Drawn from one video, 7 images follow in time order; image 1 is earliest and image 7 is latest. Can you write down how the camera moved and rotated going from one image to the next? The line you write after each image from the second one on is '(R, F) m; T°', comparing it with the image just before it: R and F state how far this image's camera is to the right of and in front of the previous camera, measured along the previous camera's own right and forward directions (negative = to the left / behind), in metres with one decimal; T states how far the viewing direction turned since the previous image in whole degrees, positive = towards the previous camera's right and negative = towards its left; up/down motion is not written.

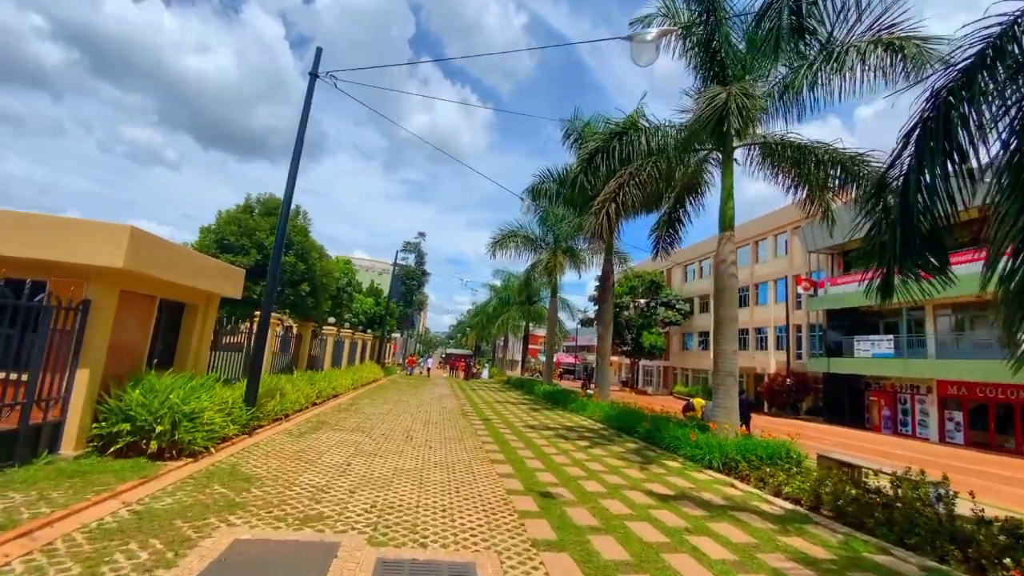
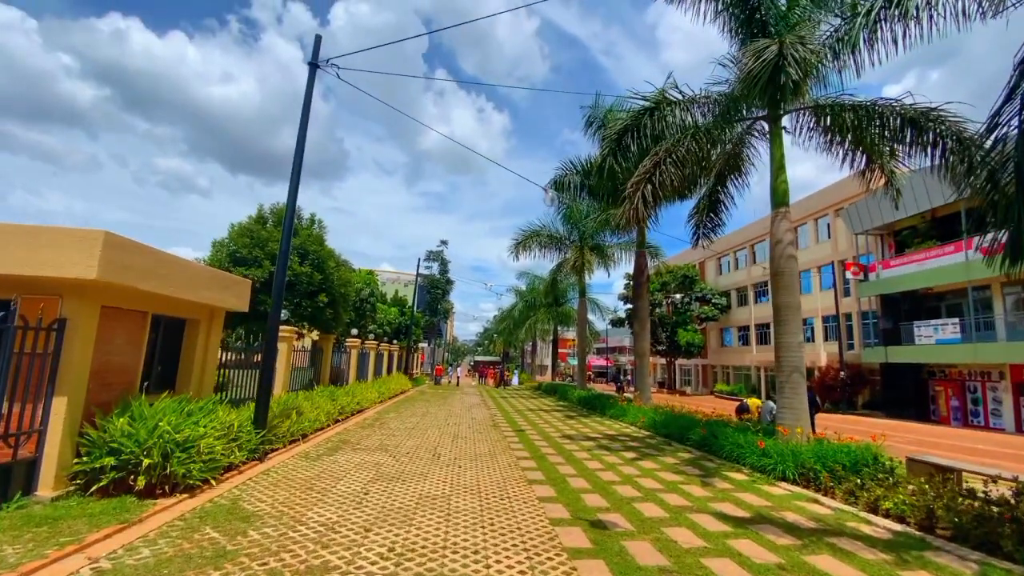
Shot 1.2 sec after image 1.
(-0.1, +0.9) m; -3°
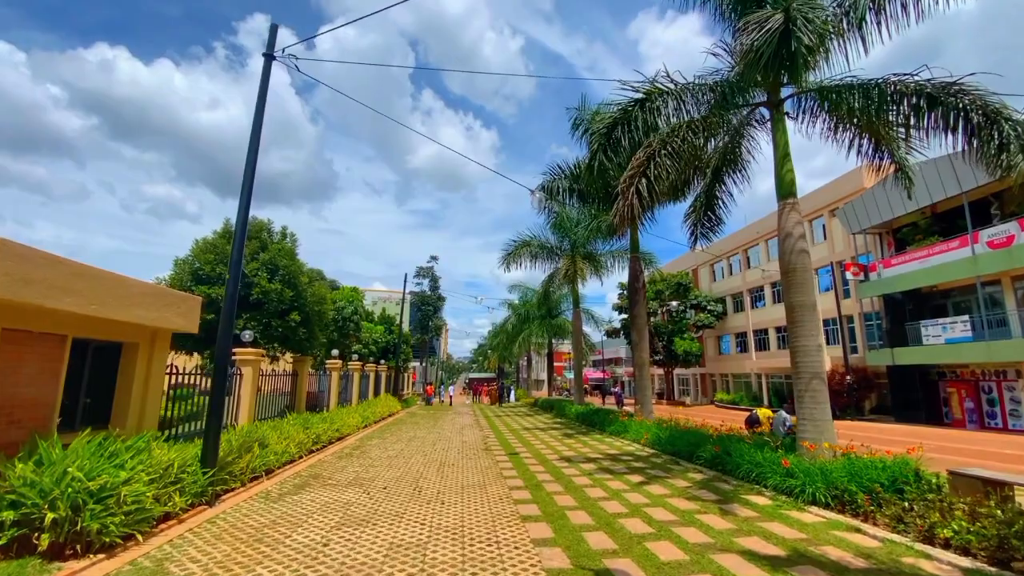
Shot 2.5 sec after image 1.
(+0.1, +0.9) m; +1°
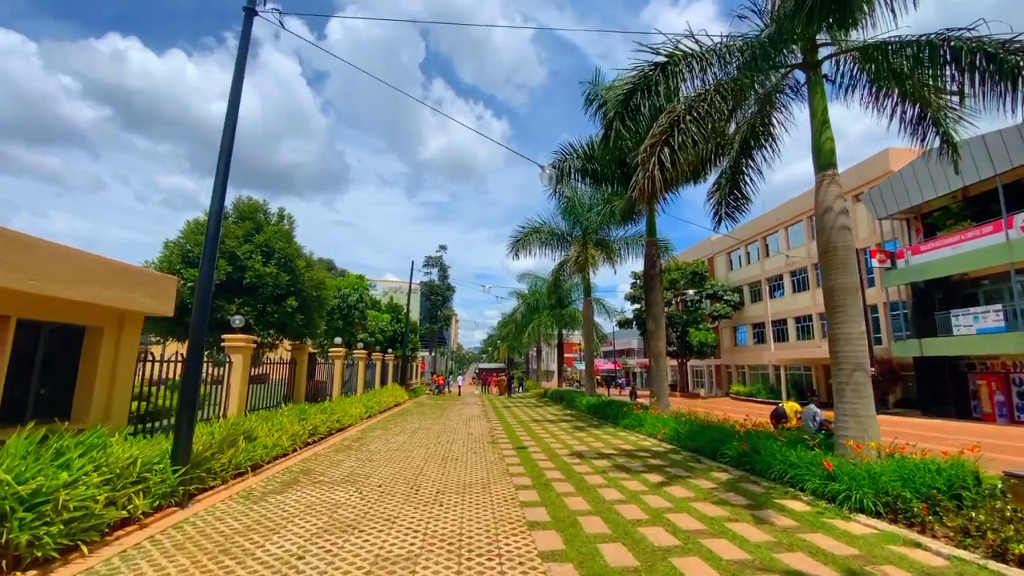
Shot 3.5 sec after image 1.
(+0.1, +0.7) m; -1°
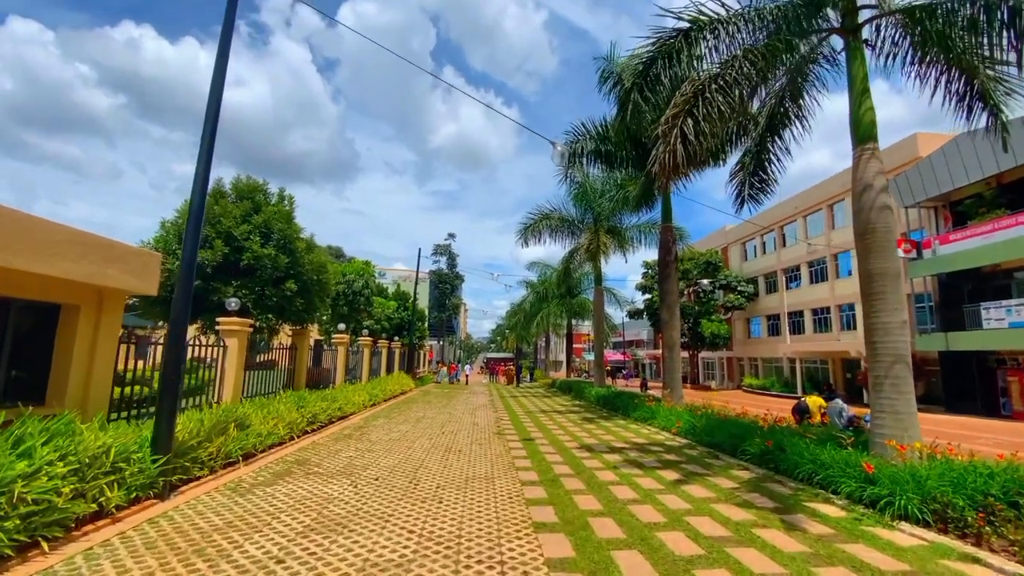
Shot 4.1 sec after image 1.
(0.0, +0.5) m; -1°
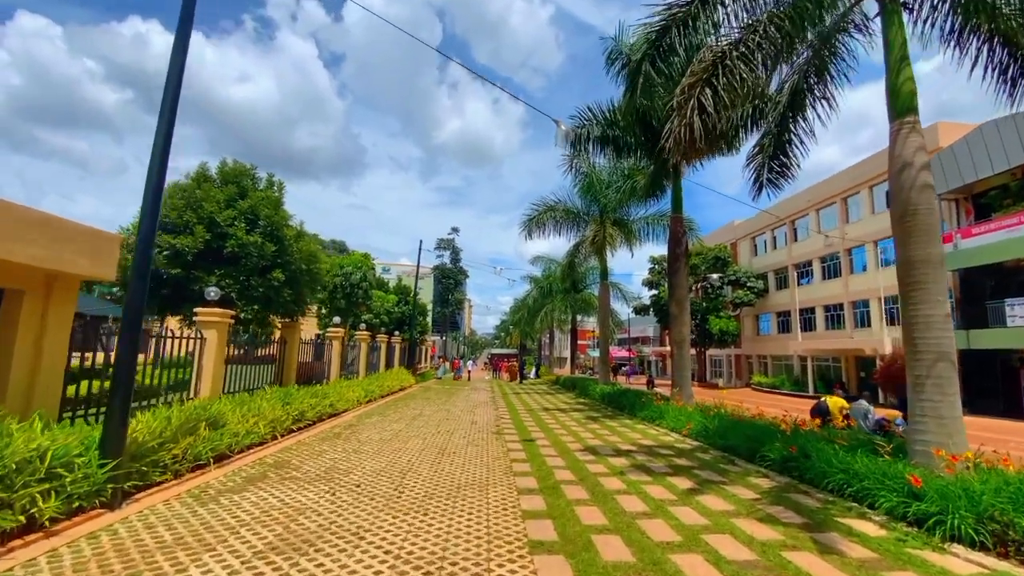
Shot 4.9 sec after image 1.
(+0.1, +0.6) m; -1°
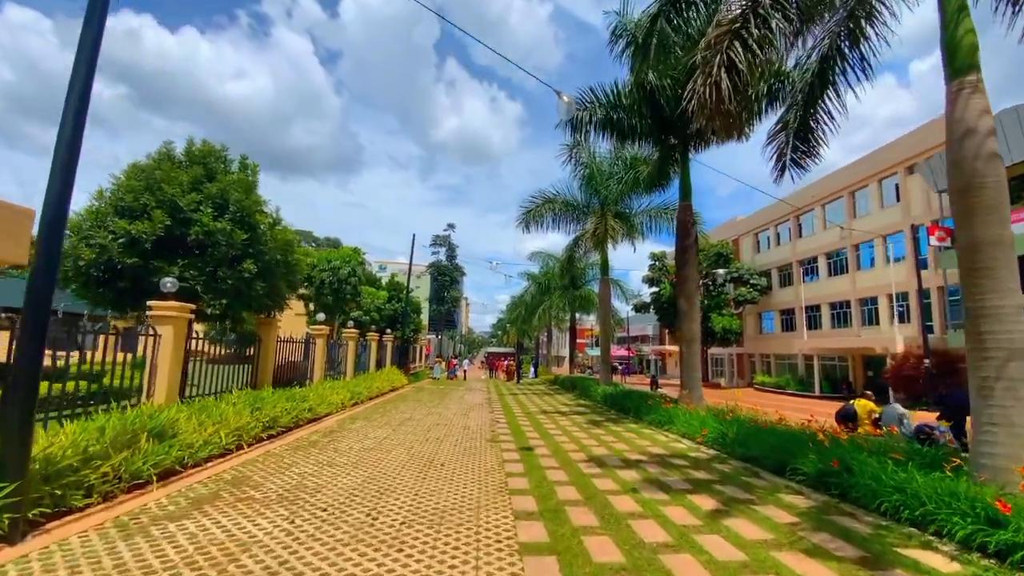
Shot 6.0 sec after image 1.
(0.0, +0.9) m; 0°
